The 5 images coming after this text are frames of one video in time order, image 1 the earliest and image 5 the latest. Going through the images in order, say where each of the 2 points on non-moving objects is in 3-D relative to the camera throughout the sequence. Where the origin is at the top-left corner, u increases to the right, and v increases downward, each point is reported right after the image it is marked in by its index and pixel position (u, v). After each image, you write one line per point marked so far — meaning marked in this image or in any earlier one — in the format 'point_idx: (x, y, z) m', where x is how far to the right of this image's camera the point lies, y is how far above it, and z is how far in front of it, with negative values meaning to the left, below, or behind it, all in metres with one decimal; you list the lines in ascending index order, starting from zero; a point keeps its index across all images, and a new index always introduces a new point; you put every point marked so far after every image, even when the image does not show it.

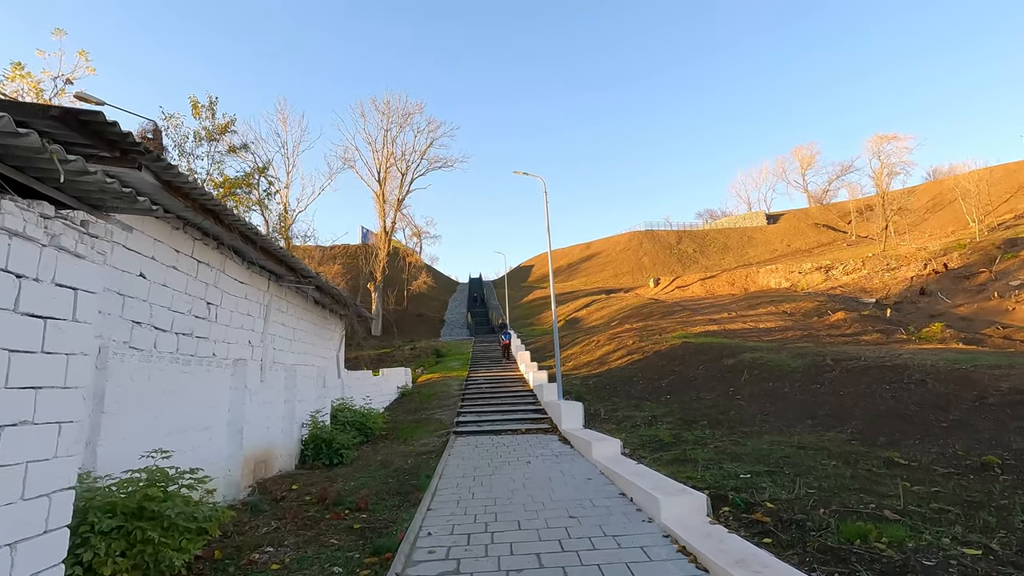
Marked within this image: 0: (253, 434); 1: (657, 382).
0: (-3.8, -2.1, +7.5) m
1: (+3.5, -2.3, +12.4) m
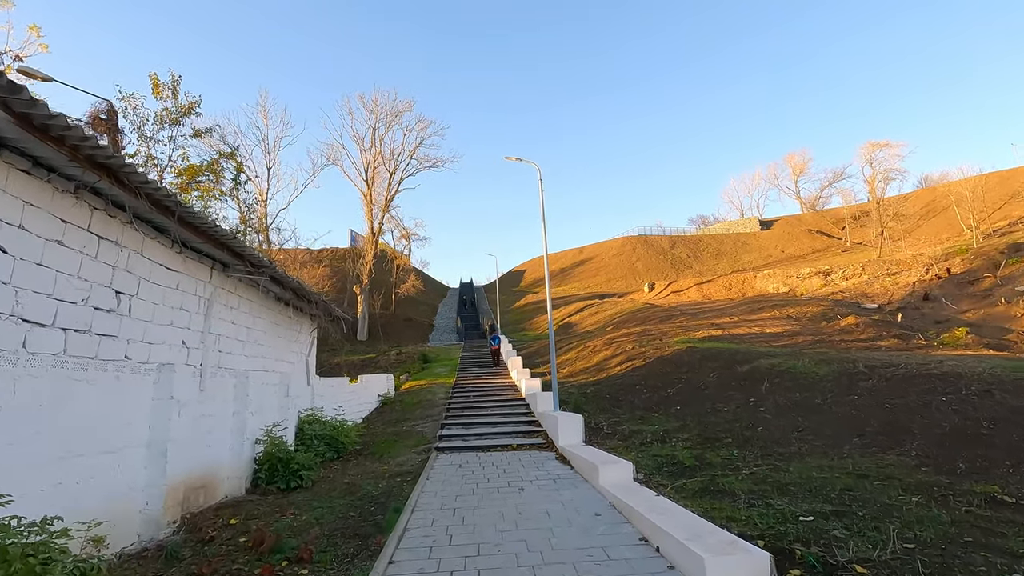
0: (-3.9, -2.0, +6.1) m
1: (+3.3, -2.2, +11.1) m
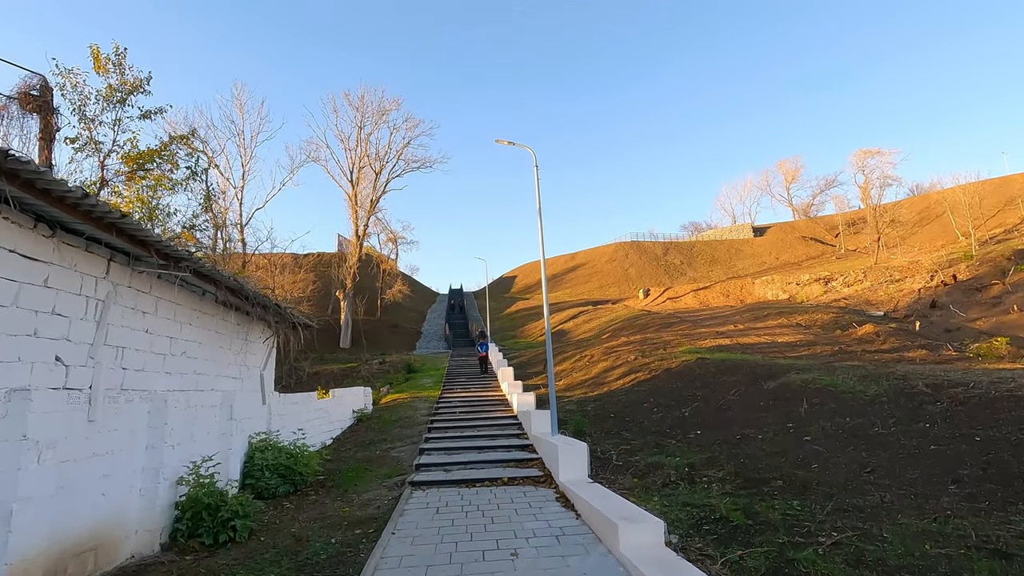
0: (-4.0, -1.9, +4.4) m
1: (+3.1, -2.3, +9.6) m
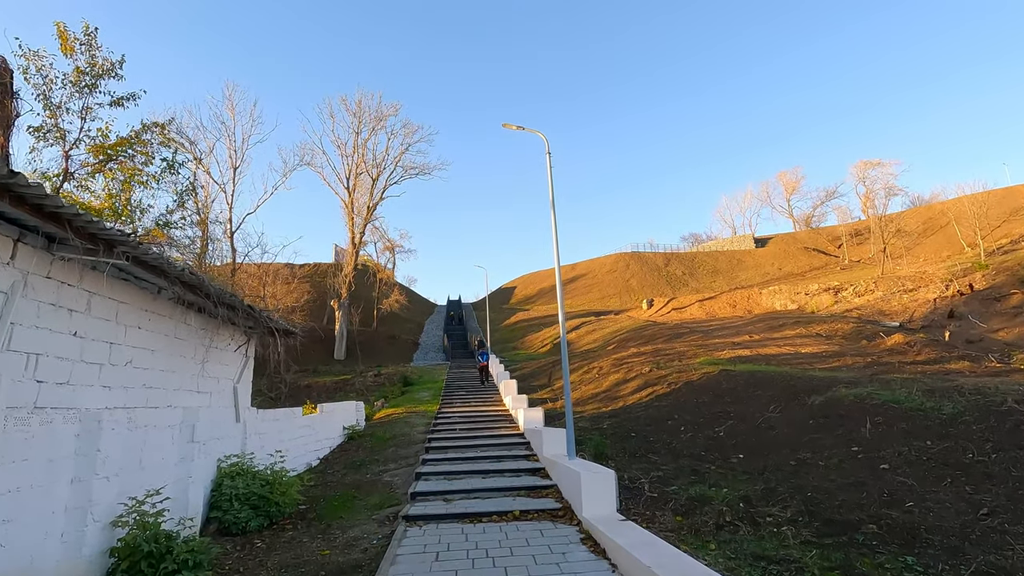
0: (-3.8, -1.8, +3.2) m
1: (+3.3, -2.3, +8.4) m
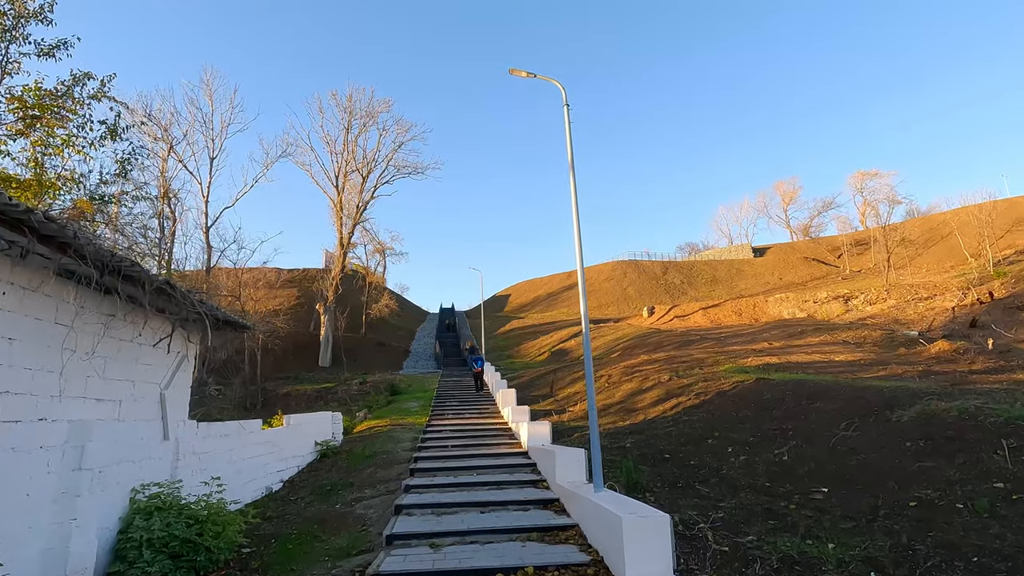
0: (-3.6, -1.5, +1.4) m
1: (+3.4, -2.1, +6.7) m
